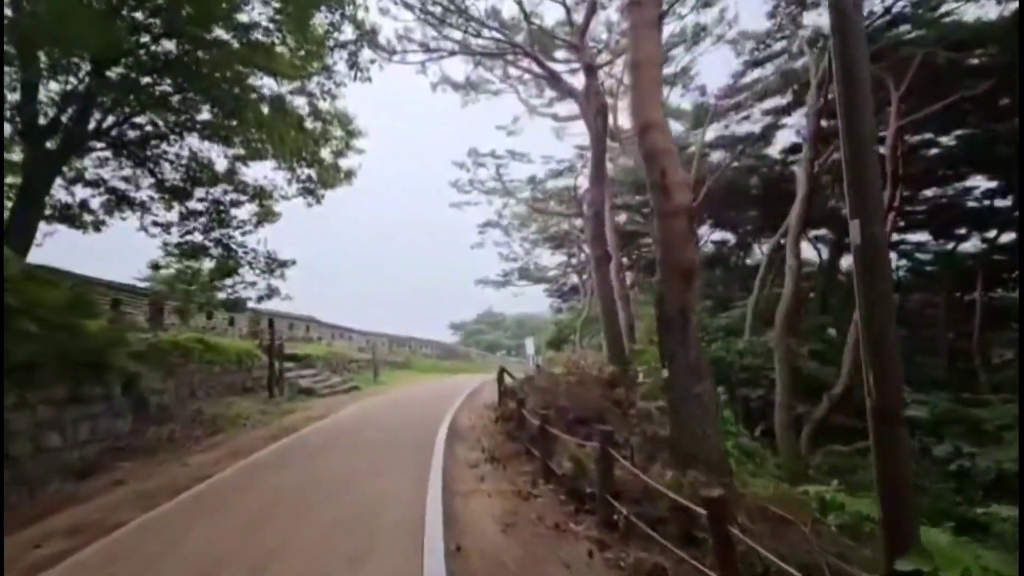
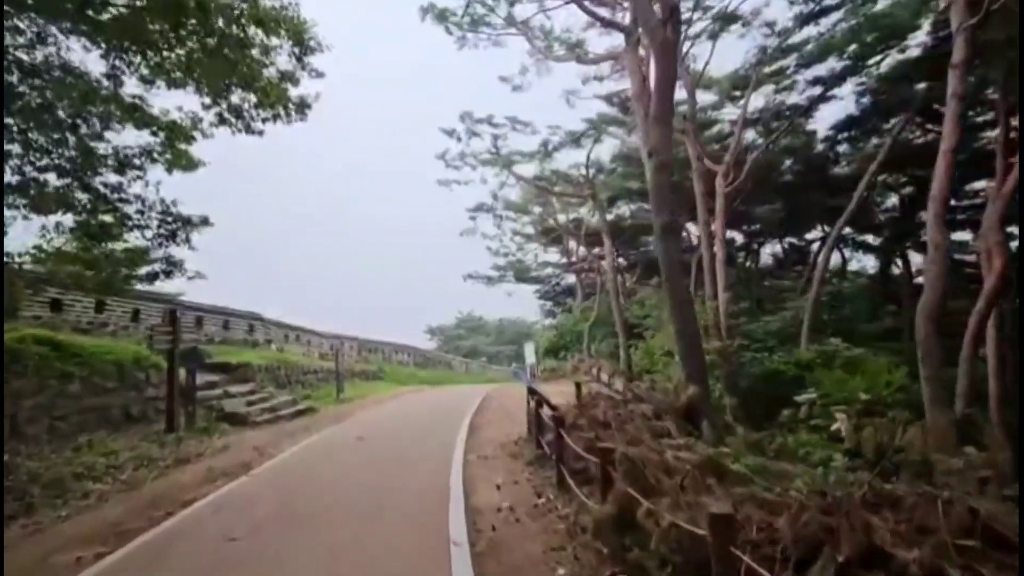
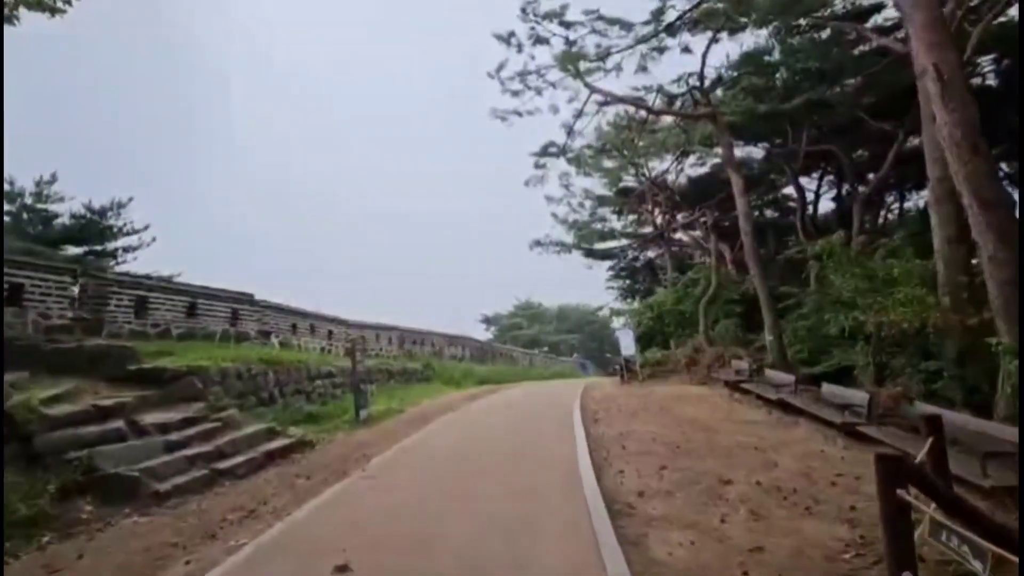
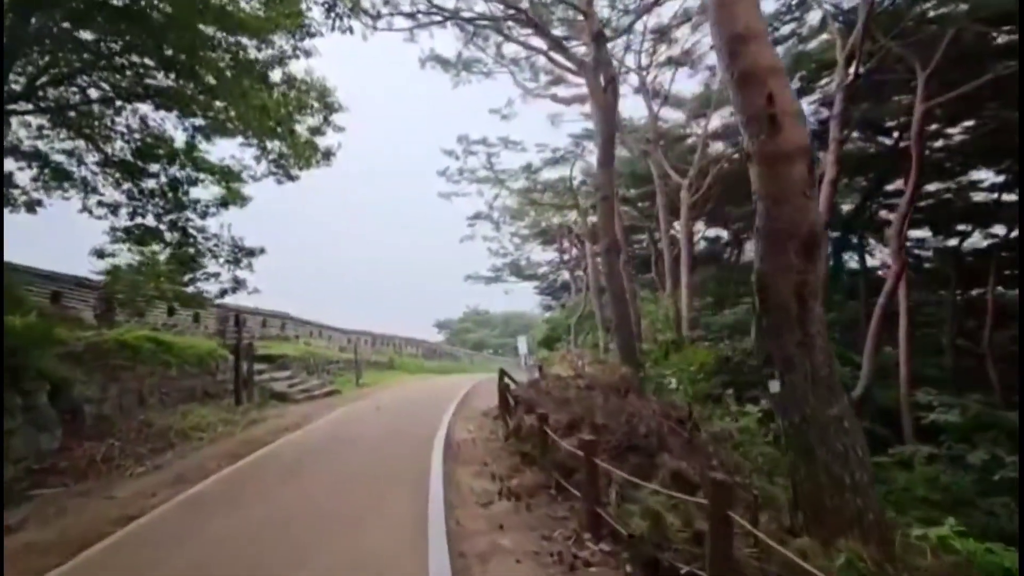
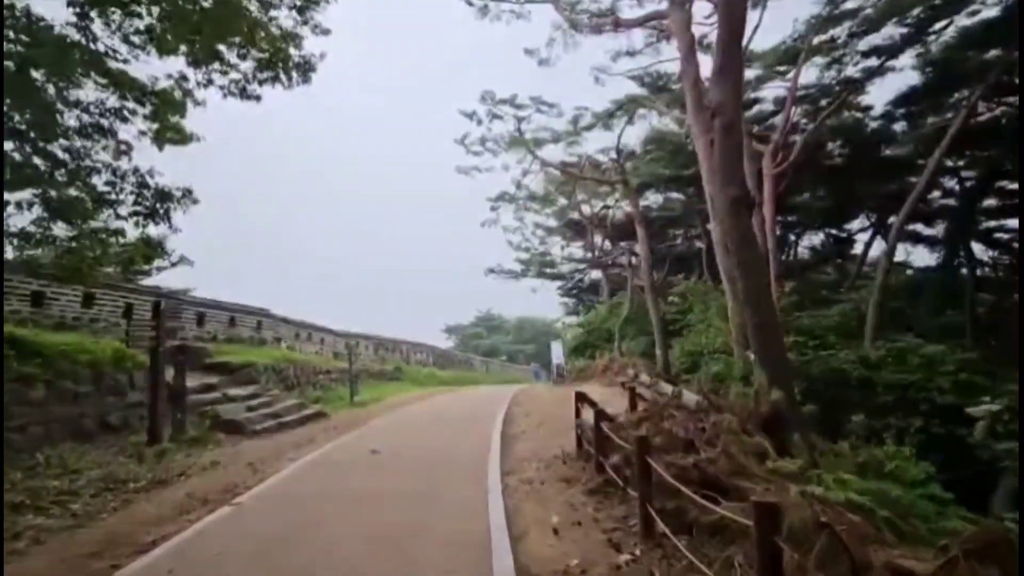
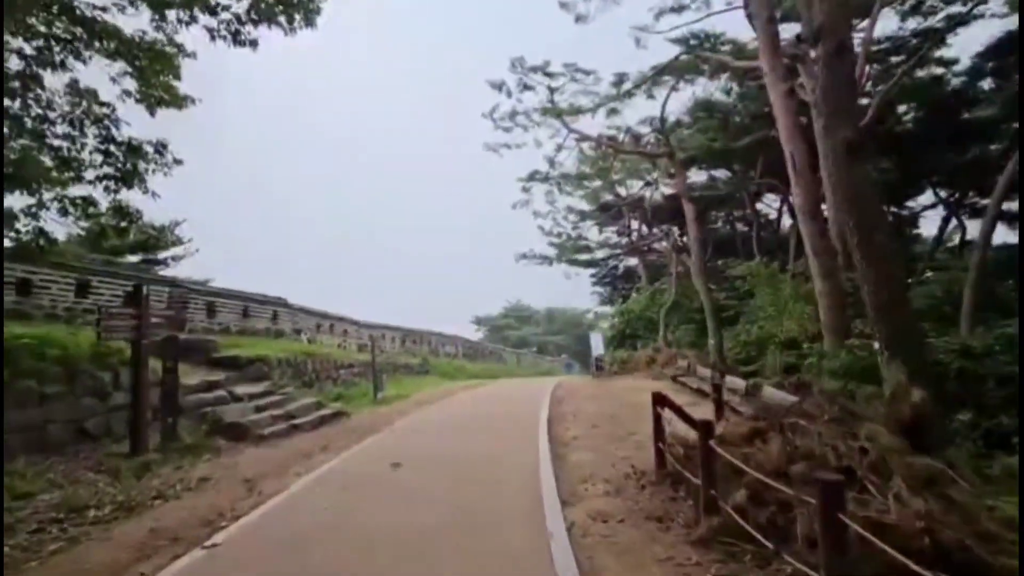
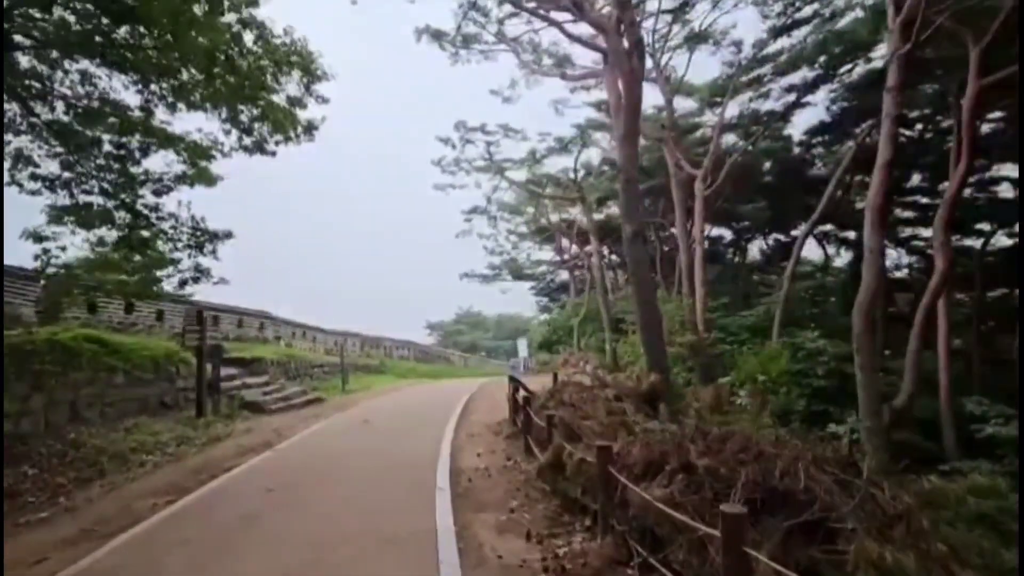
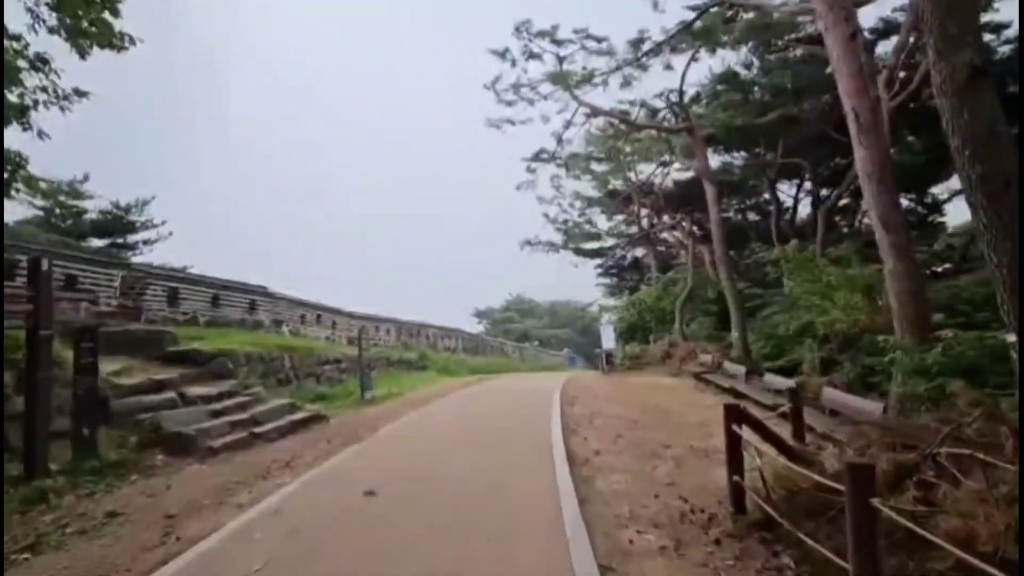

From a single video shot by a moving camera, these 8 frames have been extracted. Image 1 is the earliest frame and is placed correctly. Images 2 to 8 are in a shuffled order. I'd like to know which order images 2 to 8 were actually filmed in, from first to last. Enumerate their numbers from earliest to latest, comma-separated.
4, 7, 2, 5, 6, 8, 3
